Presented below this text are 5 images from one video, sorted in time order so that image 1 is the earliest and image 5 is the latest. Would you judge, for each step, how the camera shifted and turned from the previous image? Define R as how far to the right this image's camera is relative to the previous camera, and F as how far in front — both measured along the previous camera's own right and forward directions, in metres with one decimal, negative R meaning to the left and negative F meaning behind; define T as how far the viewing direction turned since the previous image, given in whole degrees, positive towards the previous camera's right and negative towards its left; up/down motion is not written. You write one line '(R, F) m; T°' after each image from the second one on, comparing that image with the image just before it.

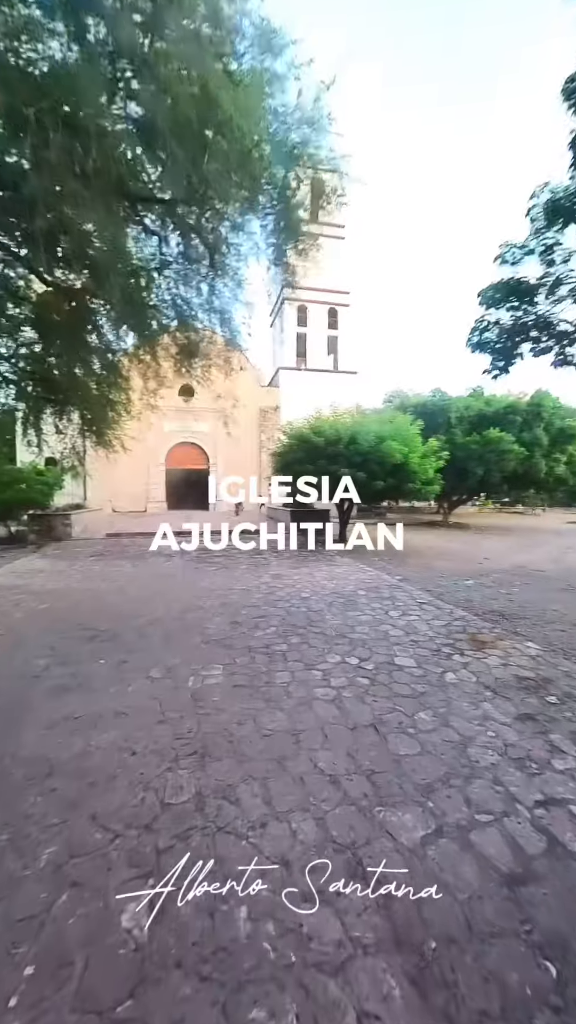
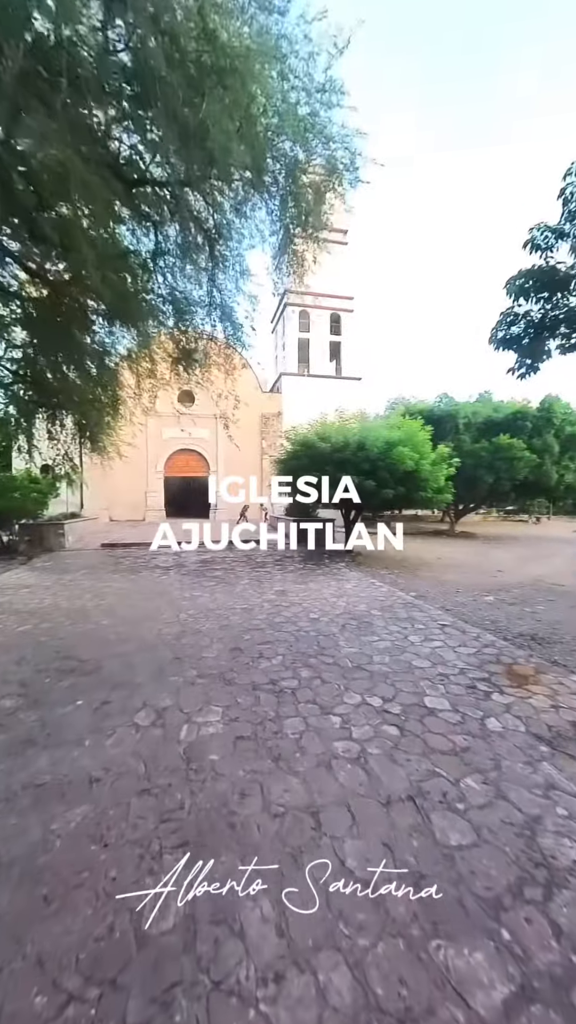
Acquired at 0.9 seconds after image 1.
(-0.1, +0.4) m; 0°
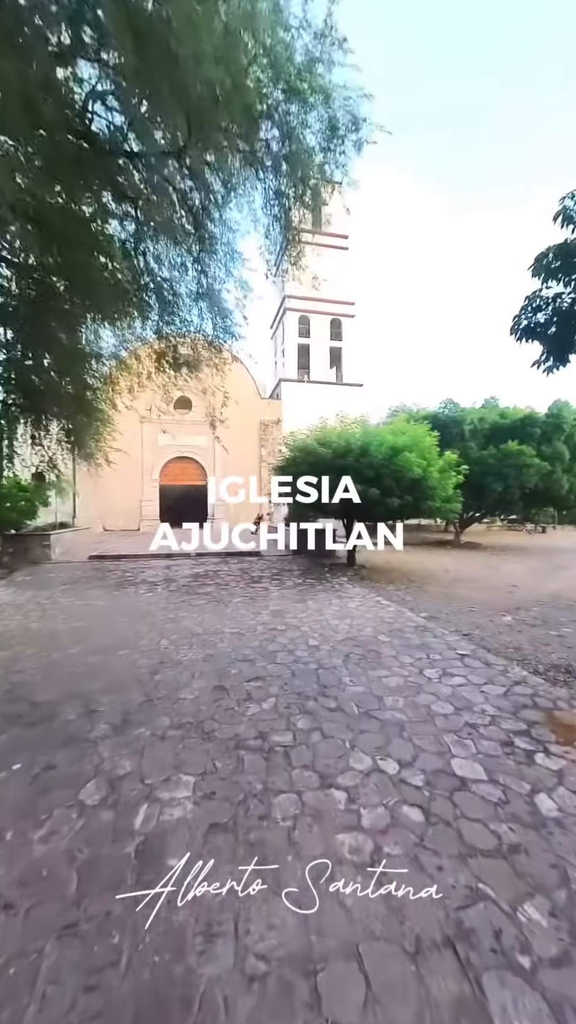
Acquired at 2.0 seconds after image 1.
(0.0, +0.5) m; 0°
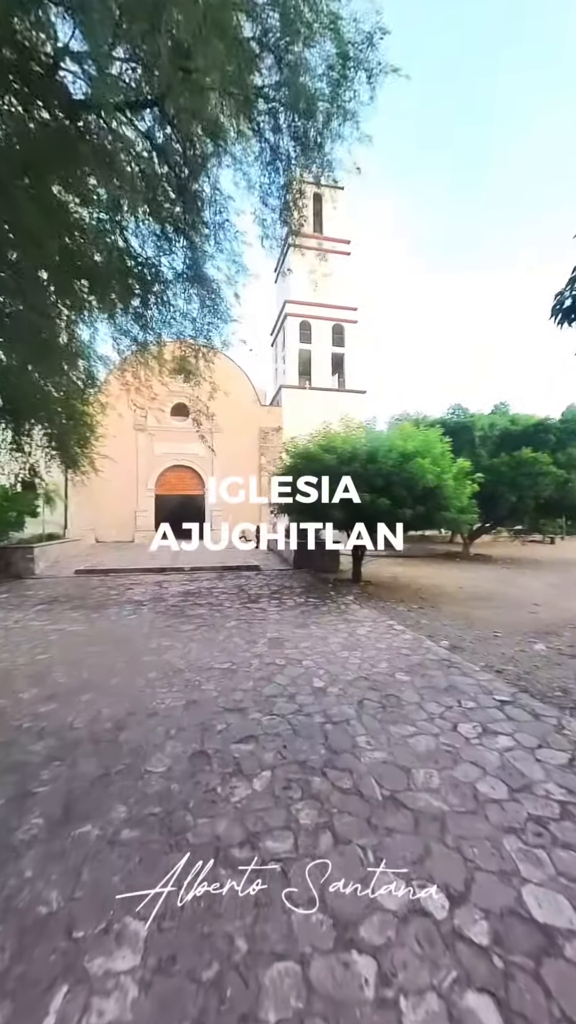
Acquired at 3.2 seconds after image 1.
(0.0, +0.5) m; 0°
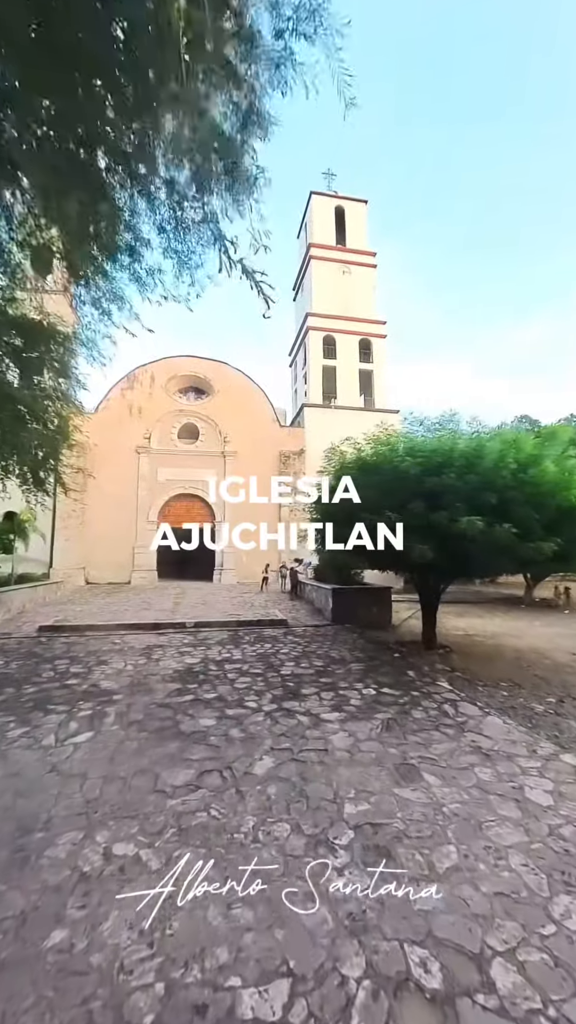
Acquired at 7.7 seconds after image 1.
(-0.5, +2.0) m; -1°
